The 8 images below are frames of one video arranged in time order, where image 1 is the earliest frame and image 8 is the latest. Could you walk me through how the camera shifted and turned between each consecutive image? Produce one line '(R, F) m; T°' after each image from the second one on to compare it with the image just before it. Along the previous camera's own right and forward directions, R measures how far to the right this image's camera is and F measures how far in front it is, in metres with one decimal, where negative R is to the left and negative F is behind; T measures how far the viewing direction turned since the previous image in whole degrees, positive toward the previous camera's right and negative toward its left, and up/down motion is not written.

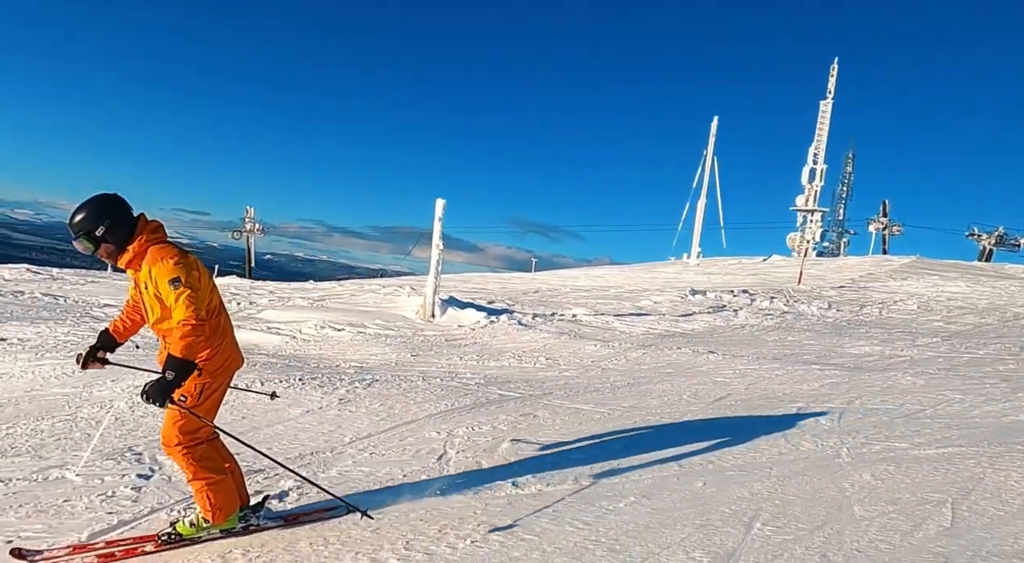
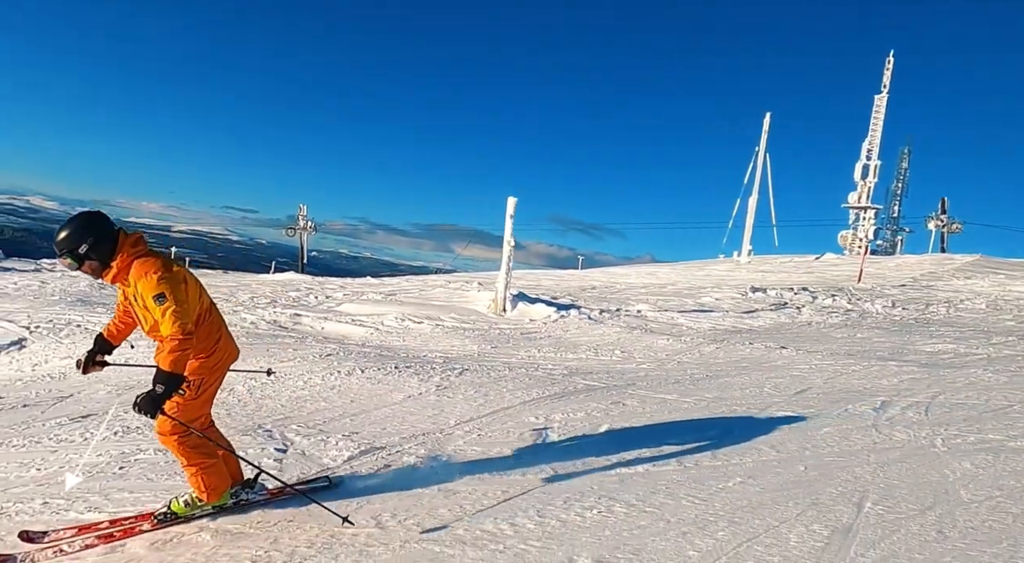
(-0.5, -0.4) m; -4°
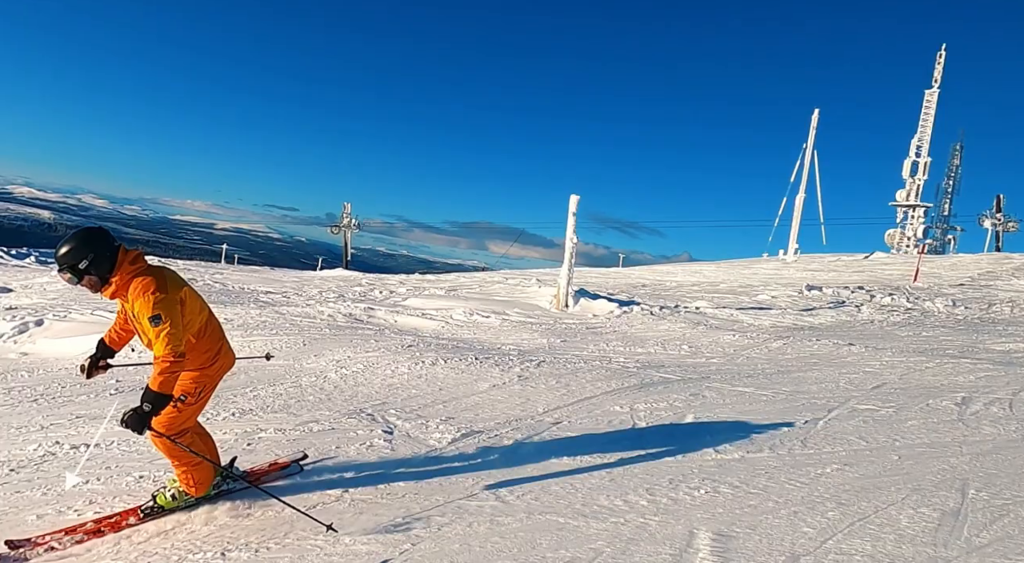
(-0.5, -0.3) m; -3°
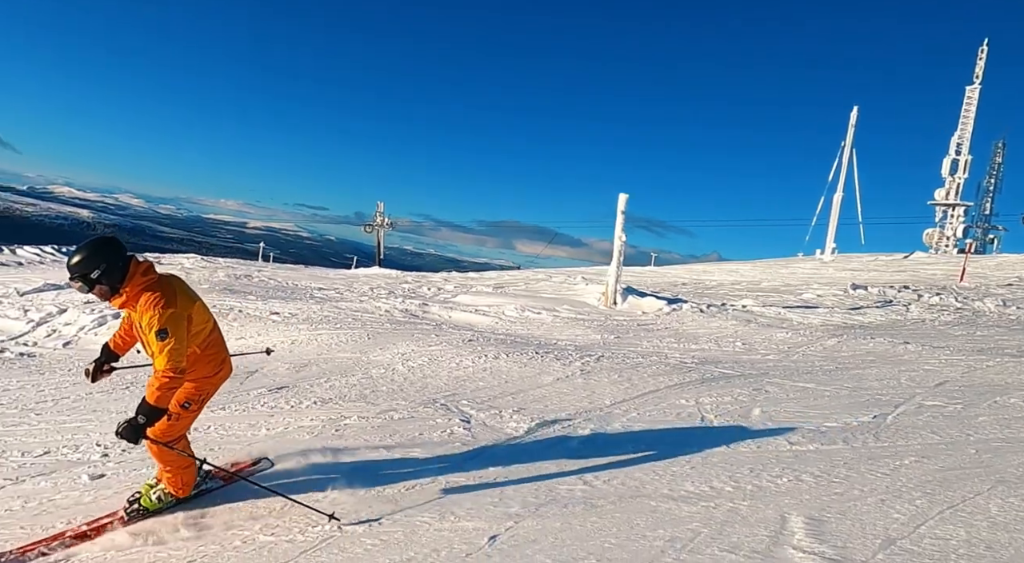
(-0.4, -0.2) m; -2°
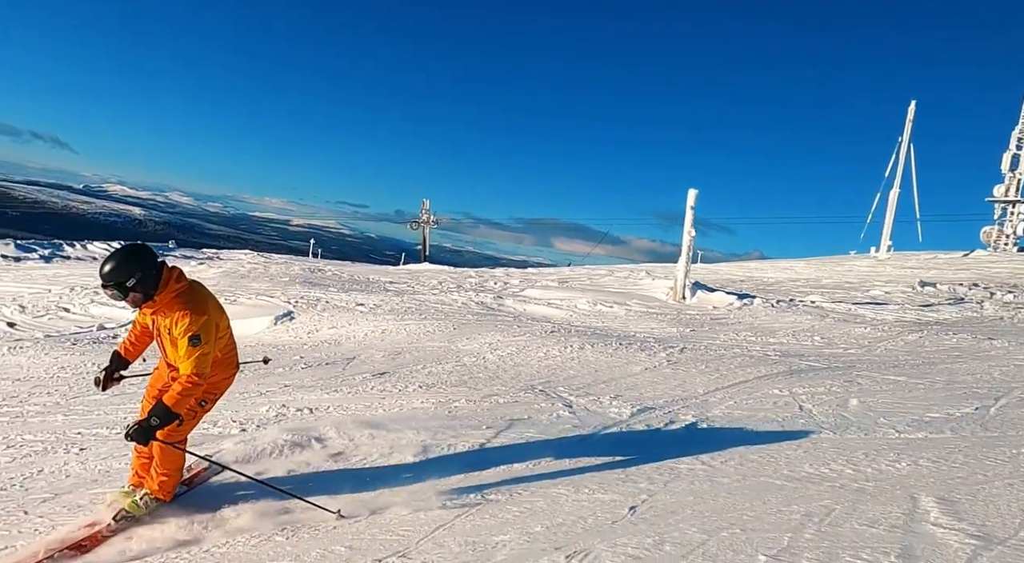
(-0.6, -0.3) m; -4°
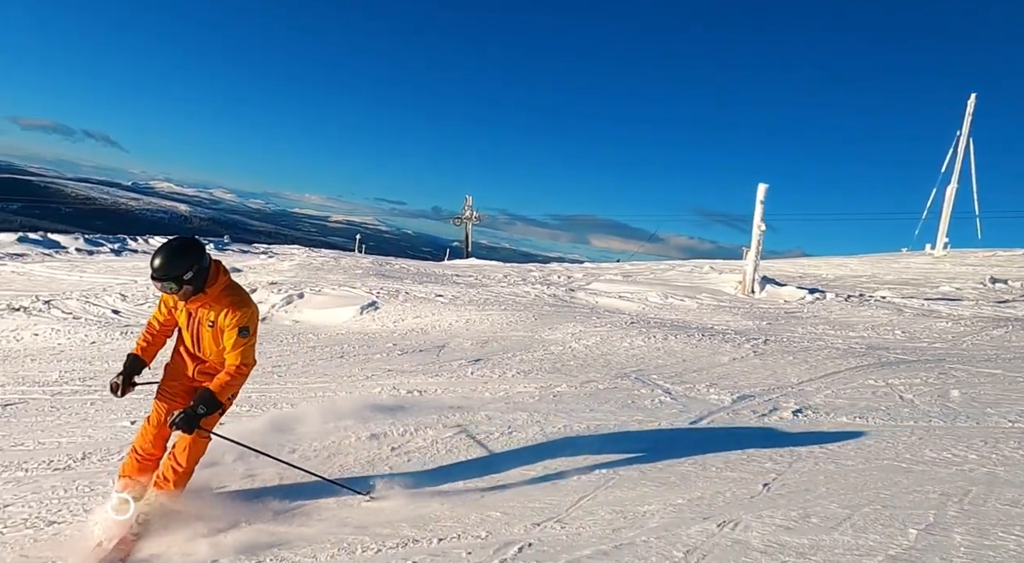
(-0.6, -0.2) m; -3°
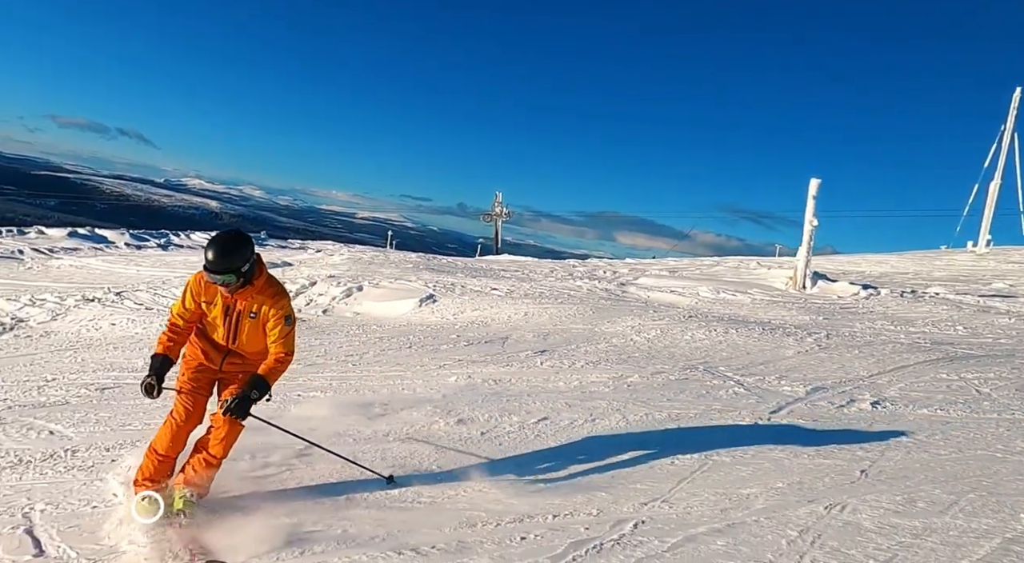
(-0.5, -0.2) m; -2°
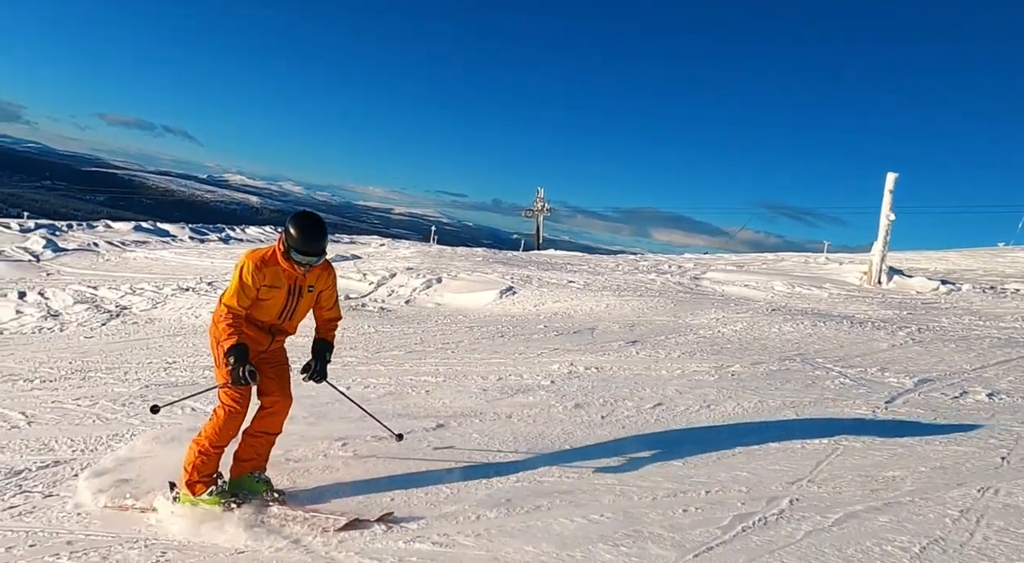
(-0.7, -0.2) m; -3°
